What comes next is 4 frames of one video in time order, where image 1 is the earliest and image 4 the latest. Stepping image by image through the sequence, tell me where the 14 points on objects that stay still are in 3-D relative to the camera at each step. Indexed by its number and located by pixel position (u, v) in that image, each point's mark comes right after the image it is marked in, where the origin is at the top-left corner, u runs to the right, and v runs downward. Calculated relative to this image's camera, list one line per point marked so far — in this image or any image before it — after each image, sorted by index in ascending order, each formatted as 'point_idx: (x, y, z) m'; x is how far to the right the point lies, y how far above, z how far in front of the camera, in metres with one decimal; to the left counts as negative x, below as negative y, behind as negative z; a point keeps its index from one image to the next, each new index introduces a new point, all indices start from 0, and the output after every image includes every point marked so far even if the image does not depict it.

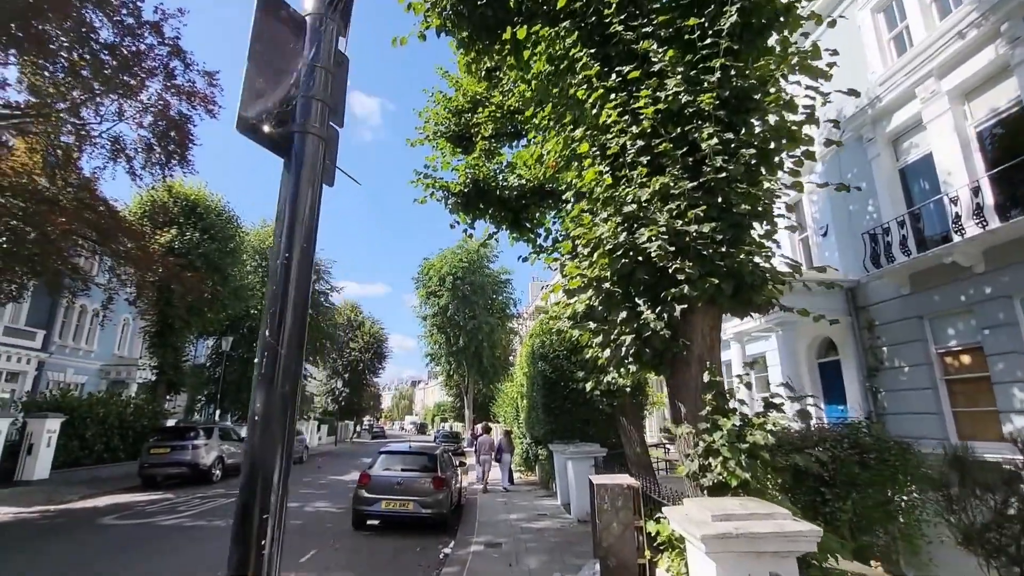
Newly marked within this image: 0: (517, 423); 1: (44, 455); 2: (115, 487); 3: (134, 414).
0: (+0.1, -4.3, +15.8) m
1: (-13.1, -4.7, +13.6) m
2: (-11.1, -5.5, +13.6) m
3: (-13.3, -4.5, +17.2) m
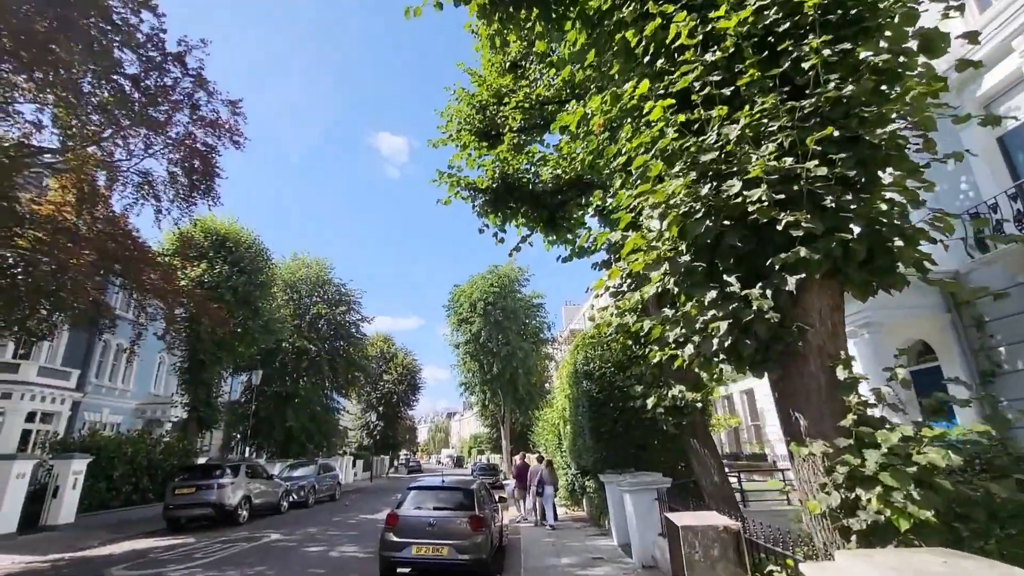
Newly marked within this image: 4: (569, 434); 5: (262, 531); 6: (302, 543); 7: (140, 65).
0: (+1.4, -4.8, +14.5) m
1: (-11.9, -5.6, +13.1) m
2: (-9.9, -6.4, +12.9) m
3: (-12.0, -5.7, +16.7) m
4: (+1.4, -3.6, +11.7) m
5: (-6.3, -6.1, +12.3) m
6: (-4.4, -5.3, +10.2) m
7: (-10.1, +6.1, +13.3) m
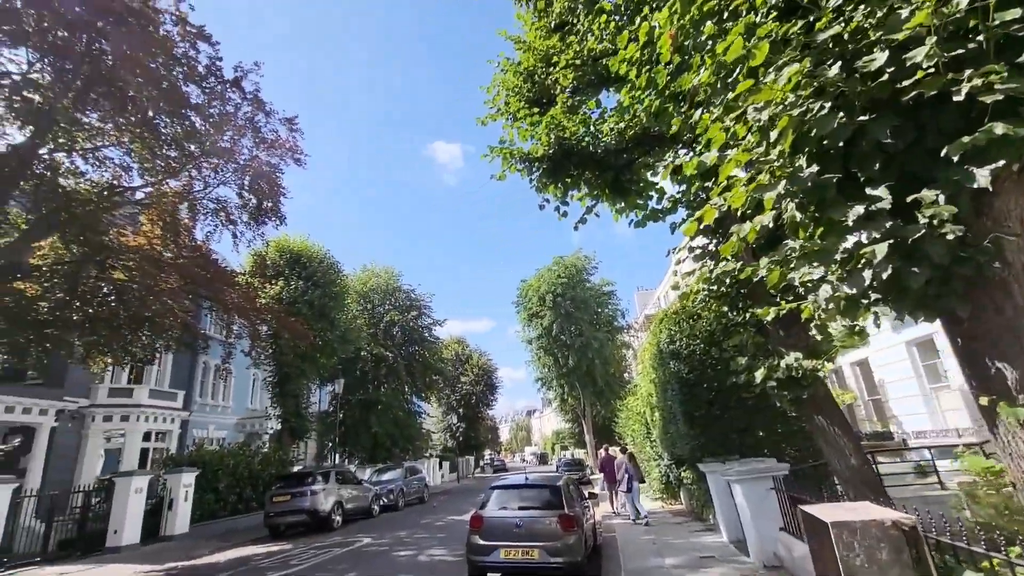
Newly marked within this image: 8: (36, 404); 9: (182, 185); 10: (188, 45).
0: (+3.8, -4.2, +13.5) m
1: (-9.4, -6.4, +14.0) m
2: (-7.4, -6.9, +13.5) m
3: (-9.0, -6.3, +17.6) m
4: (+3.2, -3.1, +10.7) m
5: (-4.0, -6.3, +12.5) m
6: (-2.5, -5.3, +10.0) m
7: (-8.8, +5.5, +13.9) m
8: (-14.5, -3.5, +14.9) m
9: (-10.0, +3.1, +15.0) m
10: (-8.7, +6.5, +13.2) m
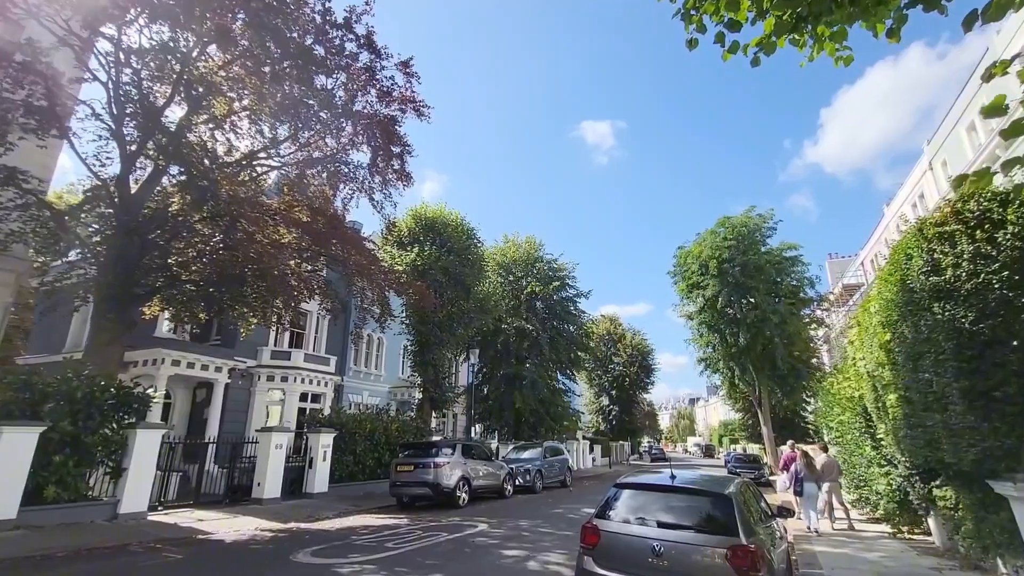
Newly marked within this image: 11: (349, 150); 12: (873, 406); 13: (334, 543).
0: (+6.8, -2.9, +9.5) m
1: (-5.5, -5.2, +14.1) m
2: (-3.7, -5.8, +13.0) m
3: (-4.0, -5.1, +17.3) m
4: (+5.5, -1.8, +6.9) m
5: (-0.8, -5.1, +10.9) m
6: (-0.1, -4.2, +8.1) m
7: (-5.2, +6.6, +13.5) m
8: (-10.1, -2.5, +16.4) m
9: (-5.9, +4.3, +14.9) m
10: (-5.4, +7.6, +12.8) m
11: (-4.9, +4.1, +15.2) m
12: (+6.0, -1.9, +8.1) m
13: (-2.8, -4.1, +7.9) m
